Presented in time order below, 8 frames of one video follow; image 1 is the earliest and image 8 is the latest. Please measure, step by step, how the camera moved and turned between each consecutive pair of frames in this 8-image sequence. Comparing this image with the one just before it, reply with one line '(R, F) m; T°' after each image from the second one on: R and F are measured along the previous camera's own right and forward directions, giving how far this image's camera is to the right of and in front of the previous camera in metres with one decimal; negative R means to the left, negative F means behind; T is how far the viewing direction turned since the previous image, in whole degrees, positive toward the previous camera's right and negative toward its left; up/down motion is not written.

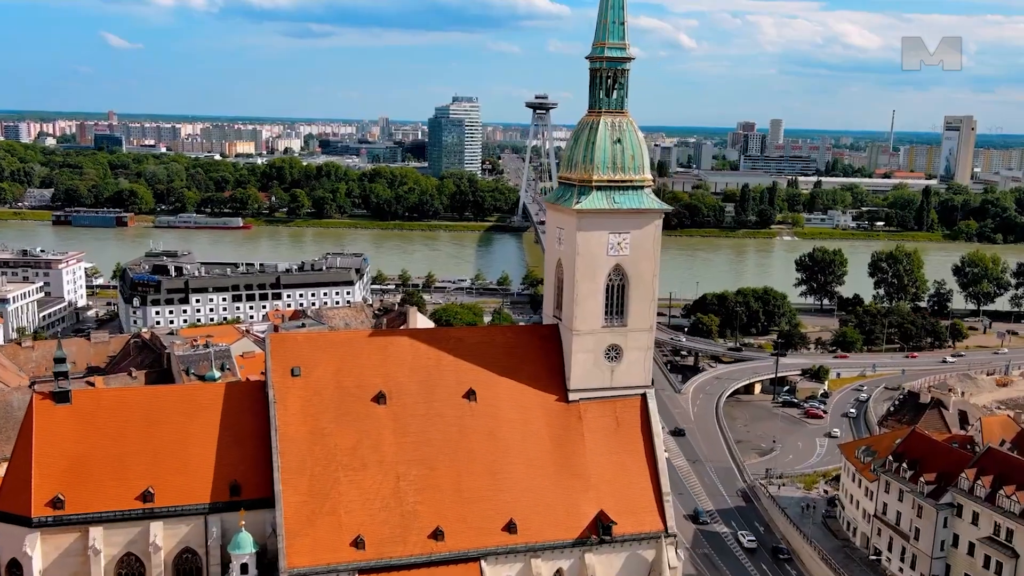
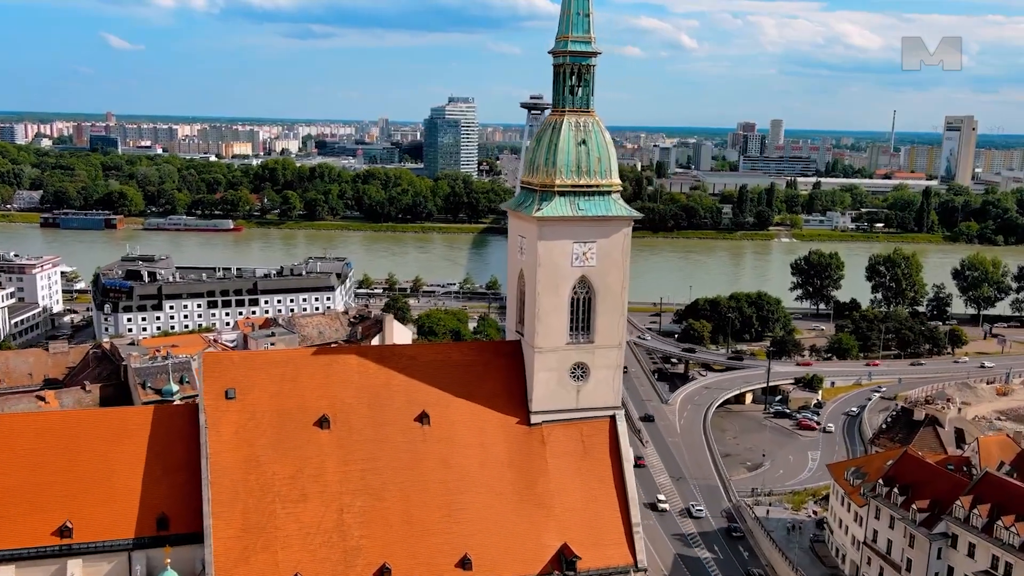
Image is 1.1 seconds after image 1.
(+0.8, +1.3) m; 0°
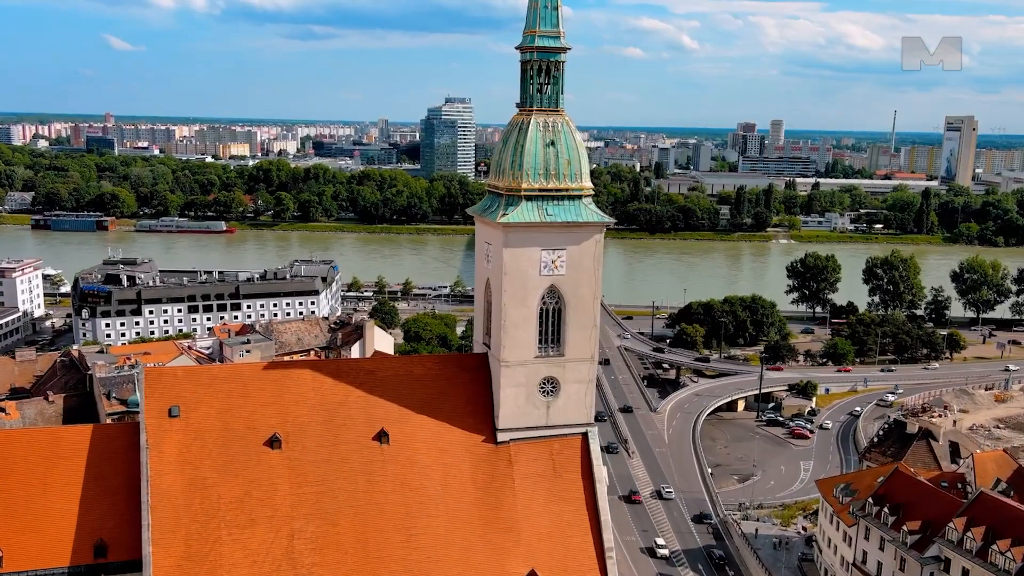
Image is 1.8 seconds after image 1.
(+0.6, +0.9) m; 0°
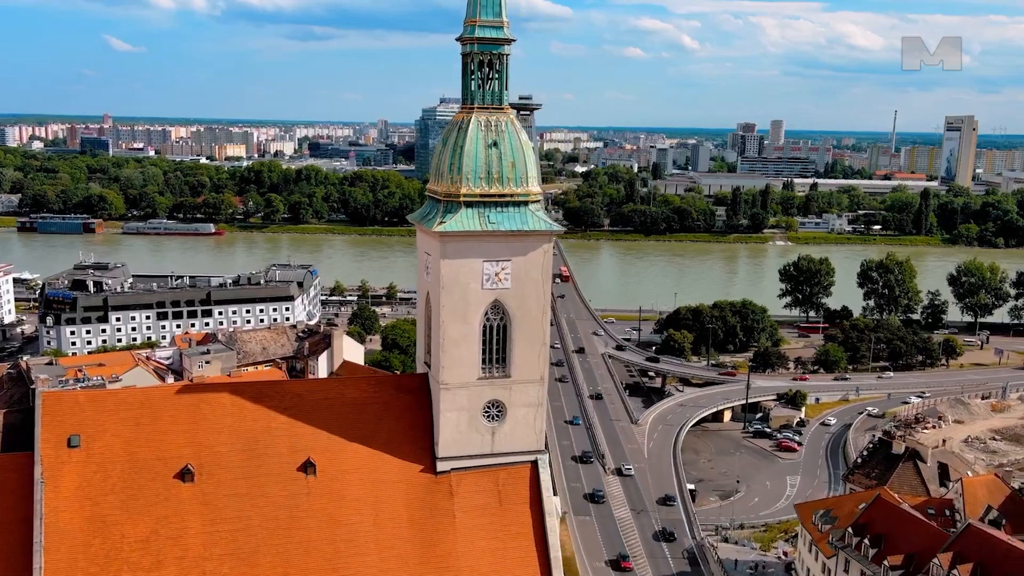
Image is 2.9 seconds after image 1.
(+1.0, +1.4) m; 0°
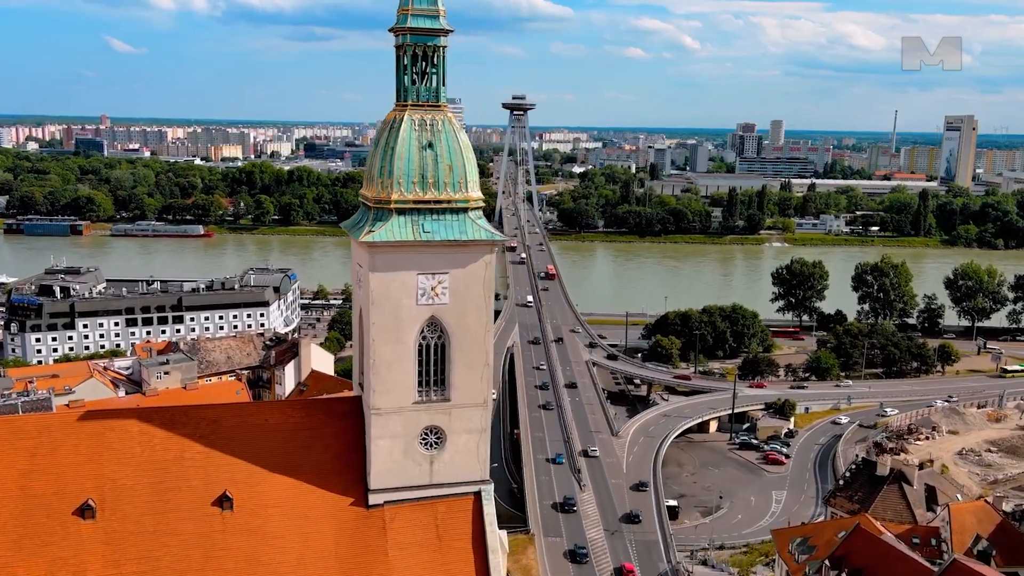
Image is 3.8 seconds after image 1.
(+0.9, +1.2) m; 0°
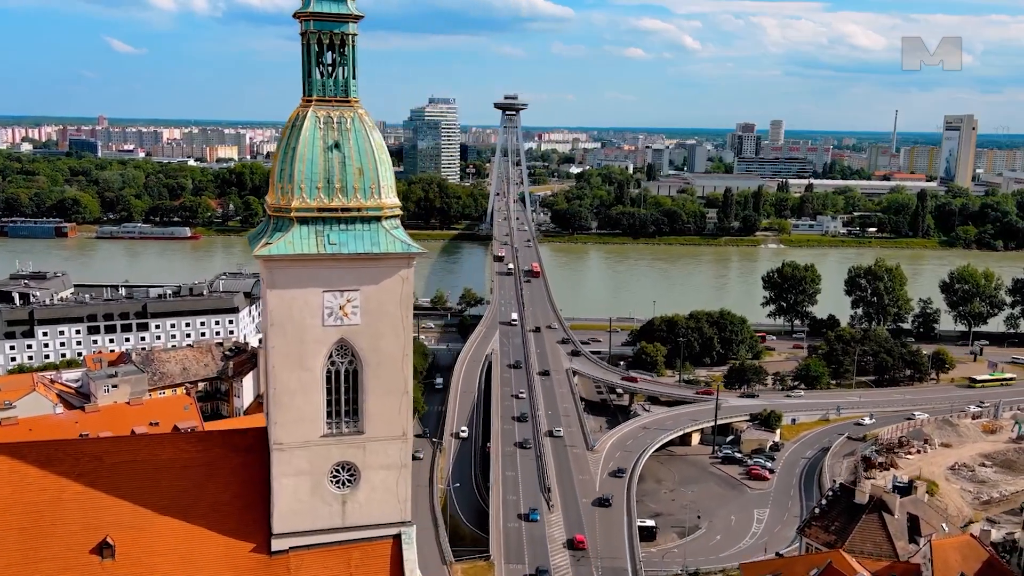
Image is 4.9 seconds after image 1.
(+1.1, +1.4) m; 0°
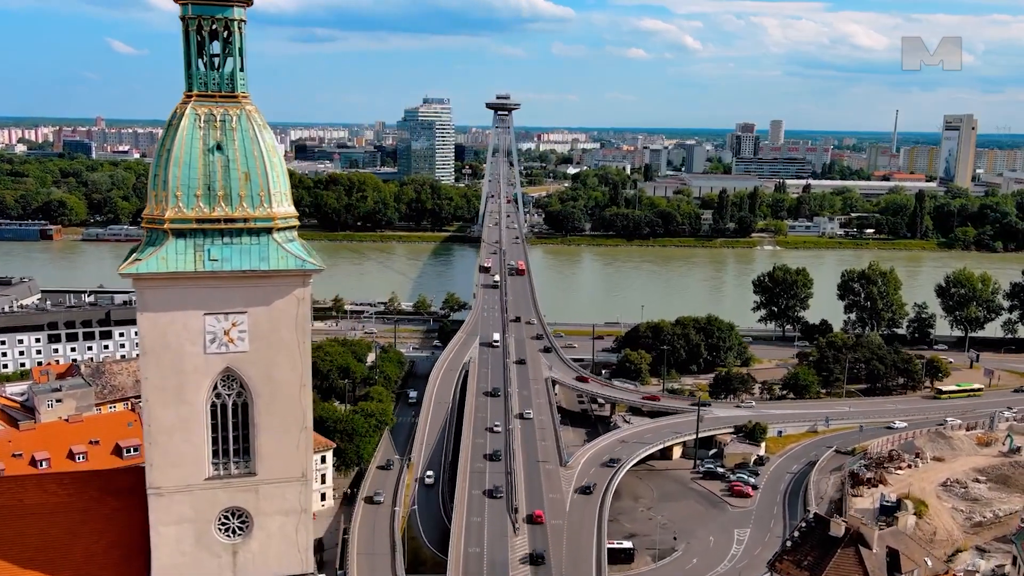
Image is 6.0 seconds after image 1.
(+1.0, +1.4) m; 0°
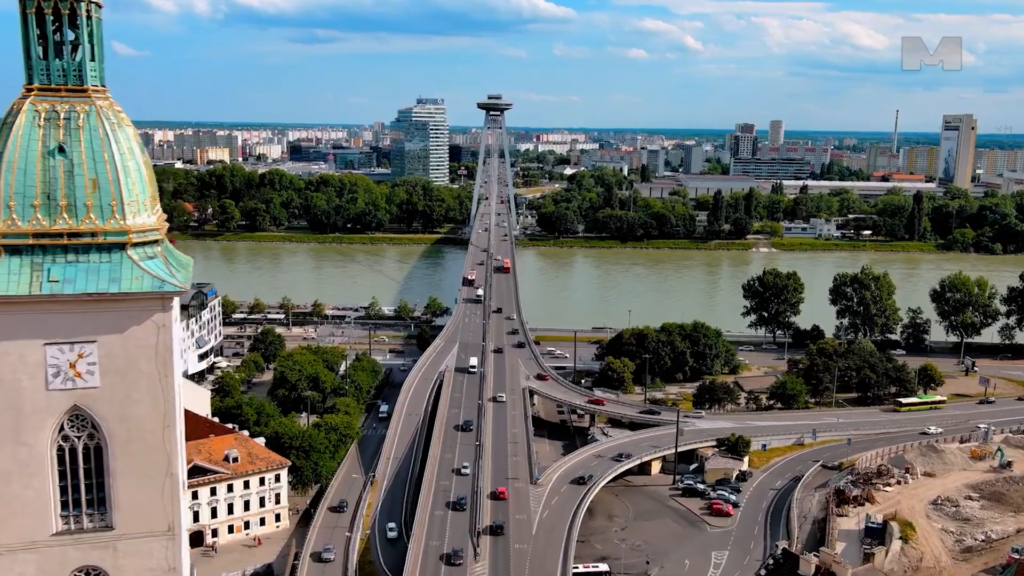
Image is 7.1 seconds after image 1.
(+1.1, +1.4) m; 0°
